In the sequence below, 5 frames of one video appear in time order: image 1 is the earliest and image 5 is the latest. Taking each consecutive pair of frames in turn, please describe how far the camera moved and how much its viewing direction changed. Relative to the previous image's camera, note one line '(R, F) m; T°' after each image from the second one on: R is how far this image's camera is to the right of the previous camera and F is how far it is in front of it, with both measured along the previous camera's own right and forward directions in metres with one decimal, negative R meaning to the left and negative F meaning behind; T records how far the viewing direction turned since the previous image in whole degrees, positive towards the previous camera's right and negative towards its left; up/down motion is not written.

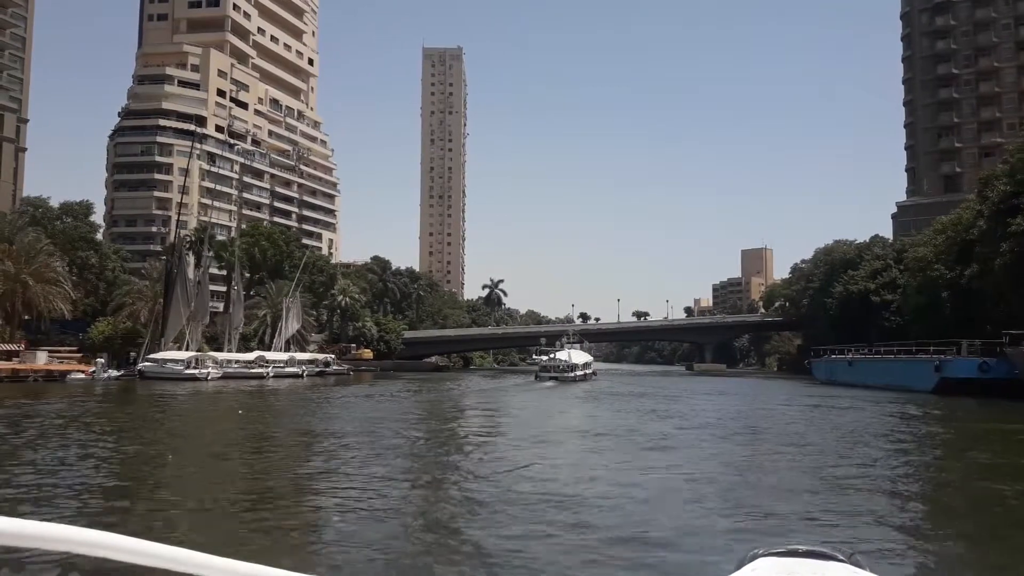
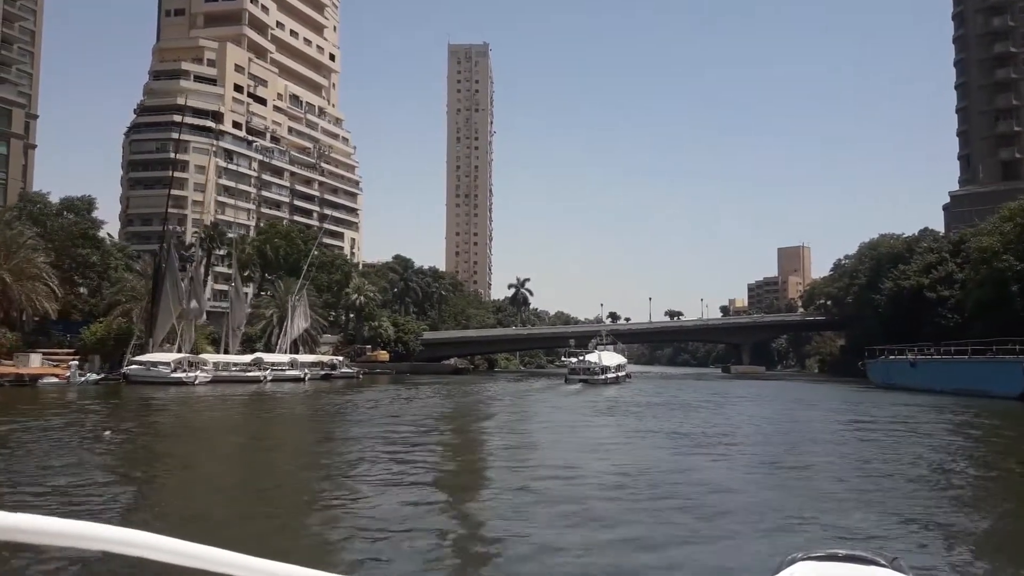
(+0.7, +5.0) m; -2°
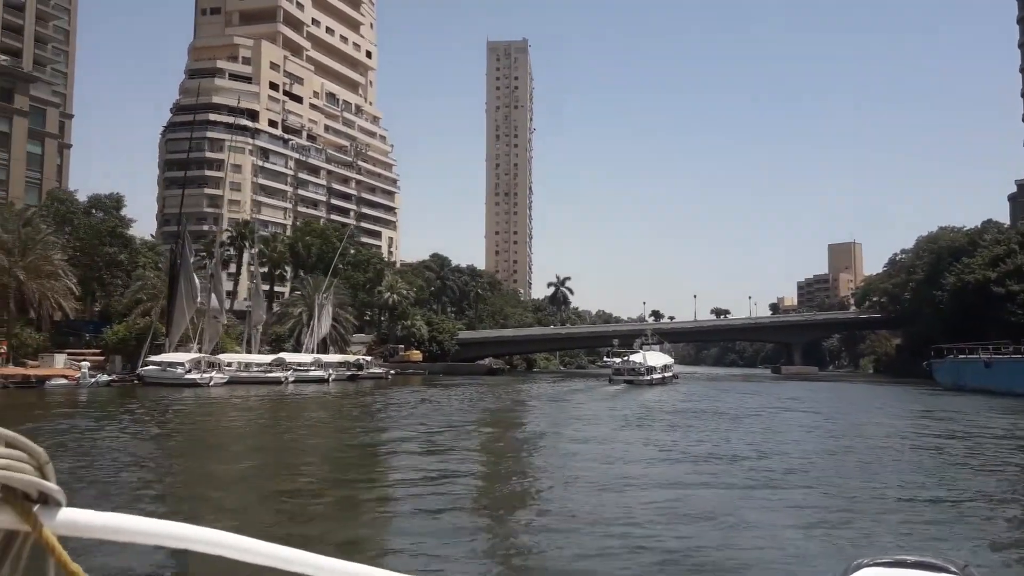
(+0.5, +3.1) m; -3°
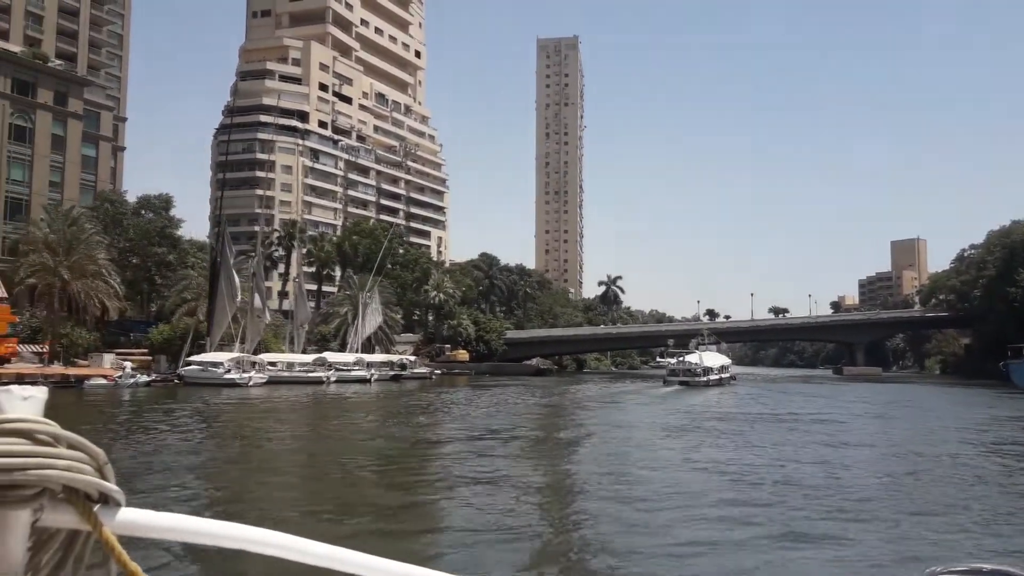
(+0.4, +1.7) m; -4°
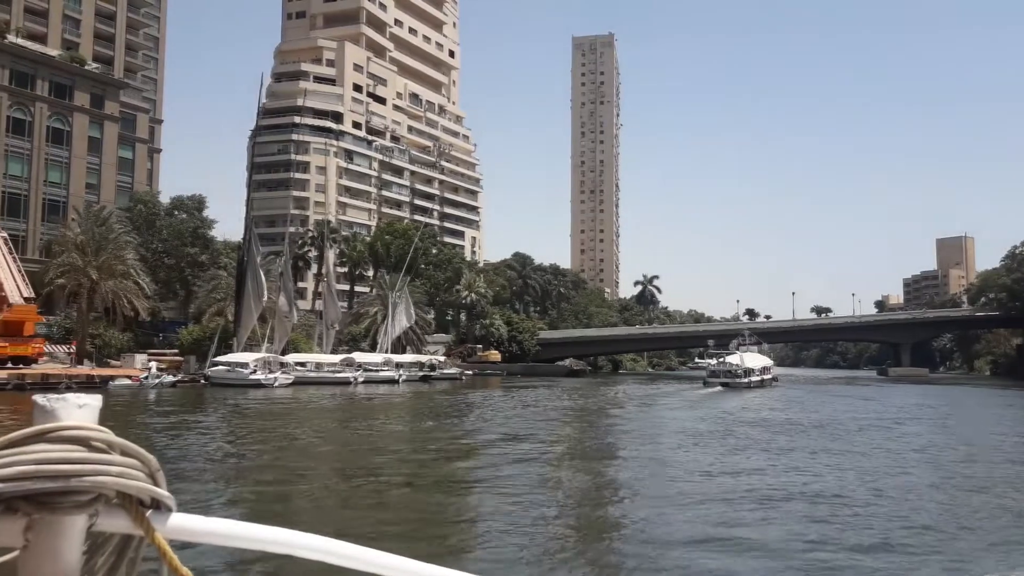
(+0.4, +1.2) m; -3°
